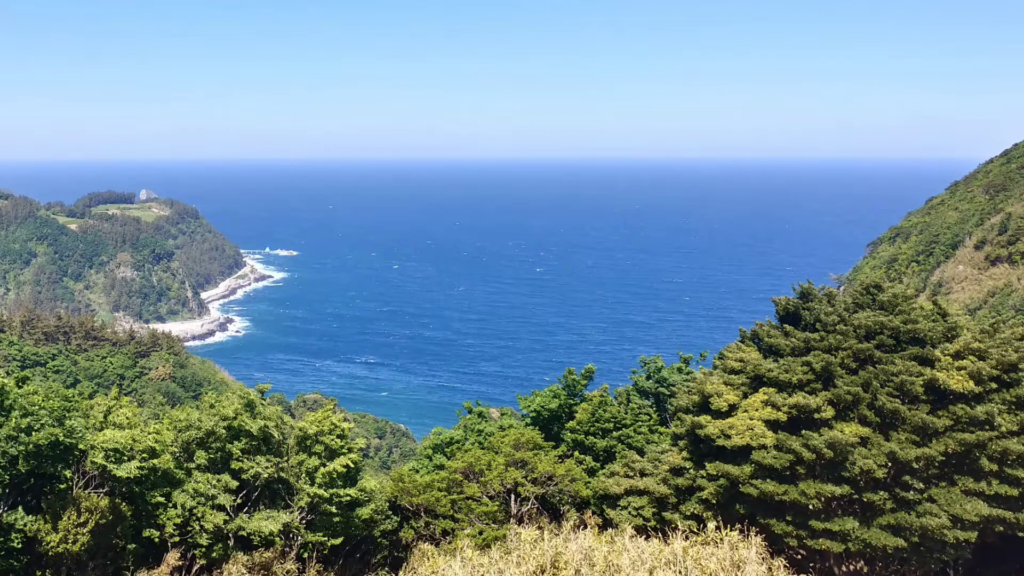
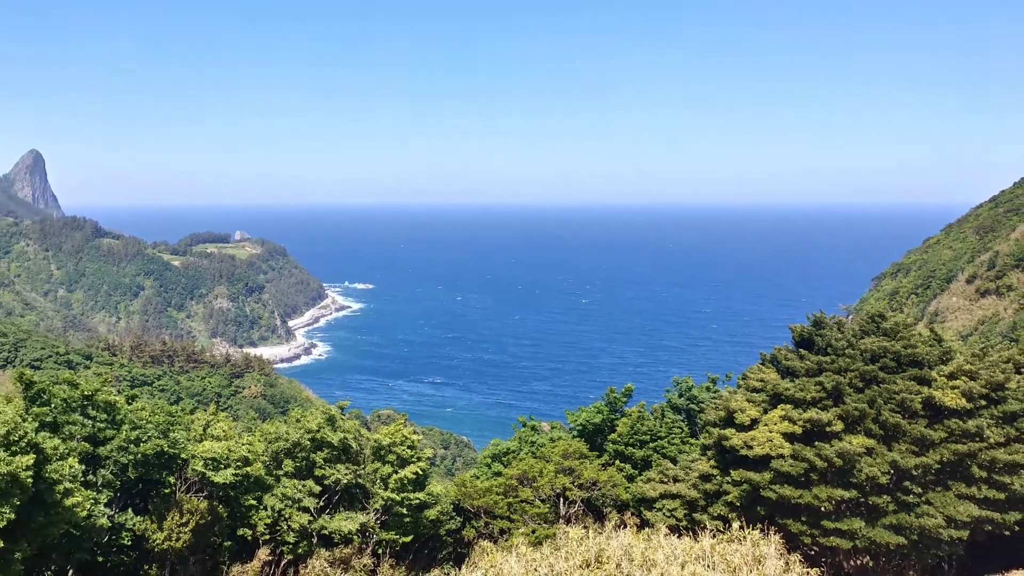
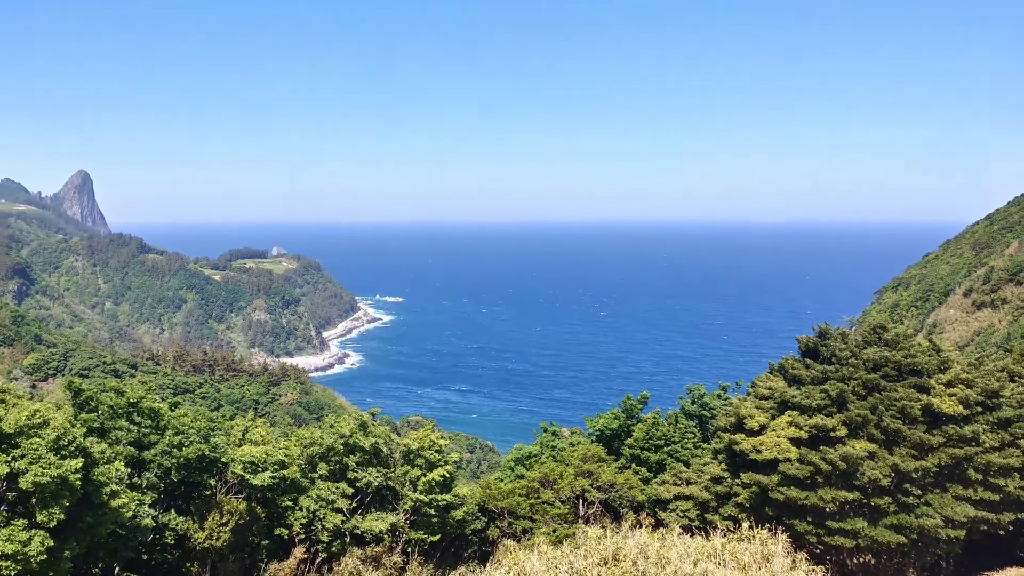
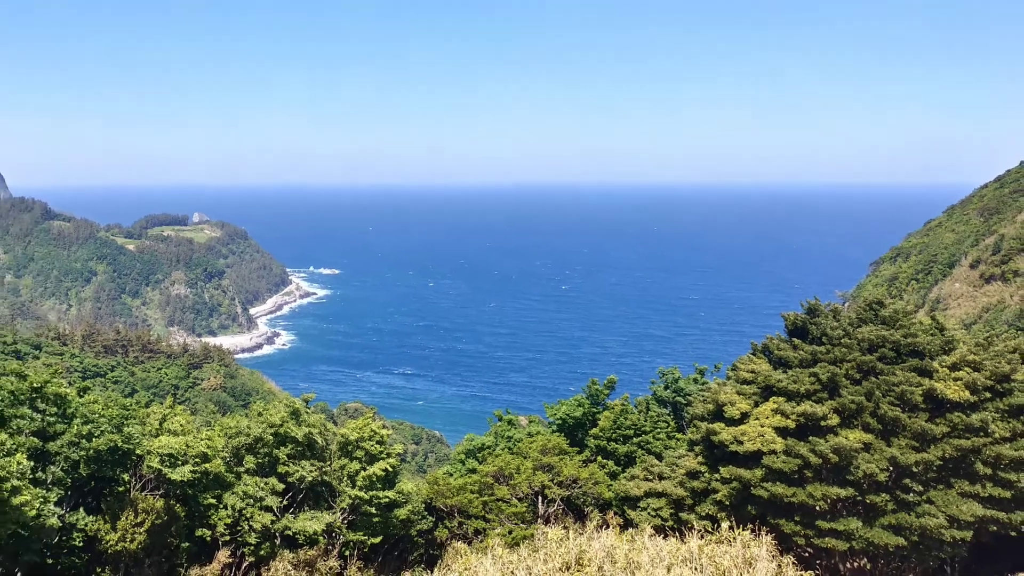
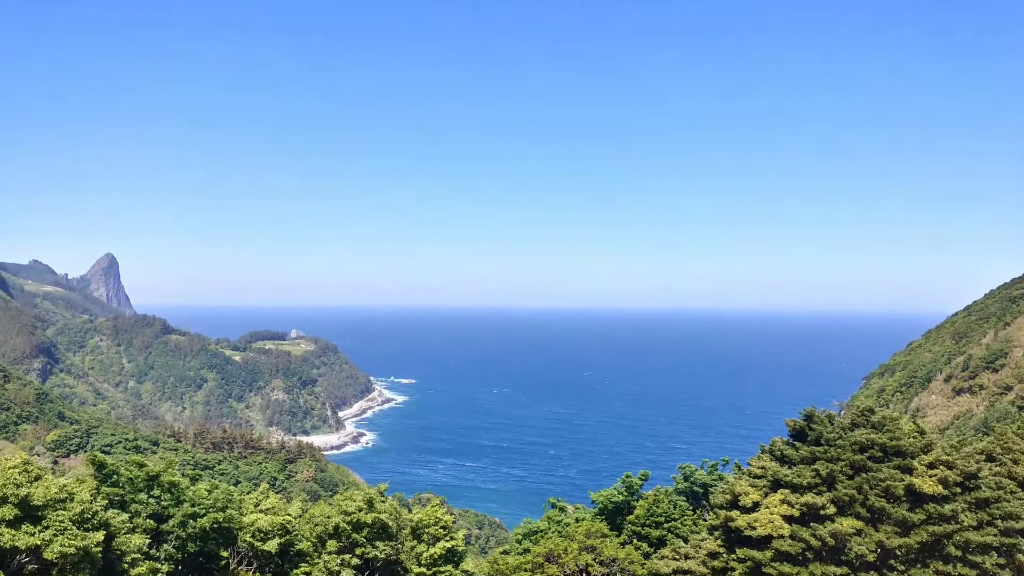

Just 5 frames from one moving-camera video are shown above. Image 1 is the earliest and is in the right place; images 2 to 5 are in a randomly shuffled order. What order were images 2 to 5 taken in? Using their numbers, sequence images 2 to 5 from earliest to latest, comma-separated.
4, 2, 3, 5
